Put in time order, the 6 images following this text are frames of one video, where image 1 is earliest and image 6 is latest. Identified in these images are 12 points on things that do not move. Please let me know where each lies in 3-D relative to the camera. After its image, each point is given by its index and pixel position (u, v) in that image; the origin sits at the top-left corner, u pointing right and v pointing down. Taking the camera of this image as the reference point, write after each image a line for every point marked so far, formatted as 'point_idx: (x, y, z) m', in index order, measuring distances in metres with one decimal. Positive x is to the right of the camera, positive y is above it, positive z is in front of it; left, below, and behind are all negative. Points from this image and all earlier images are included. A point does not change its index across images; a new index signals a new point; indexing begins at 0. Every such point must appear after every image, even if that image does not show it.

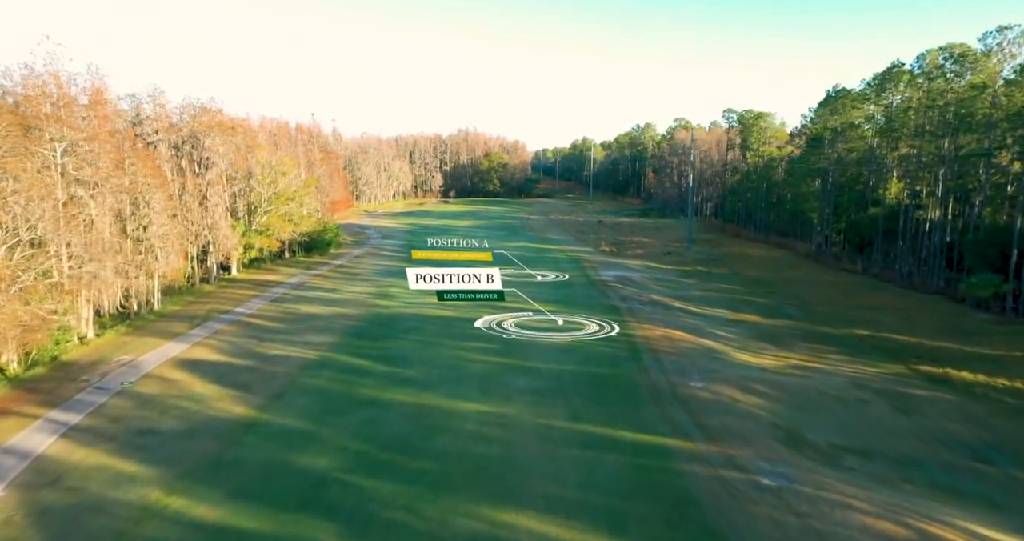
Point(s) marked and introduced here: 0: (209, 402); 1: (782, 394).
0: (-7.7, -3.3, +16.9) m
1: (+6.8, -3.1, +16.9) m
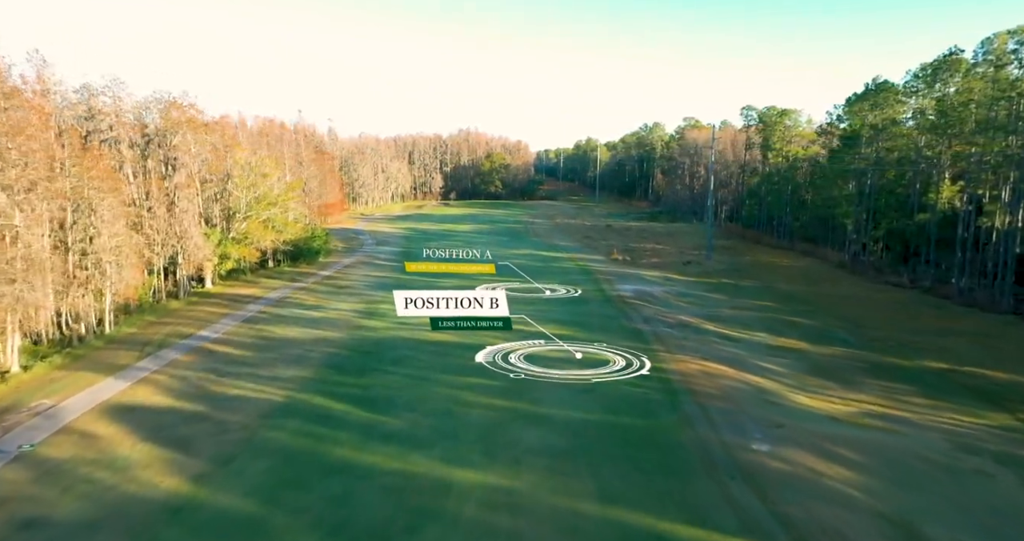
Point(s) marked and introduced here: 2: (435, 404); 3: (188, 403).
0: (-7.4, -3.9, +13.1) m
1: (+7.0, -3.7, +13.1) m
2: (-2.0, -3.4, +17.5) m
3: (-8.3, -3.4, +17.2) m
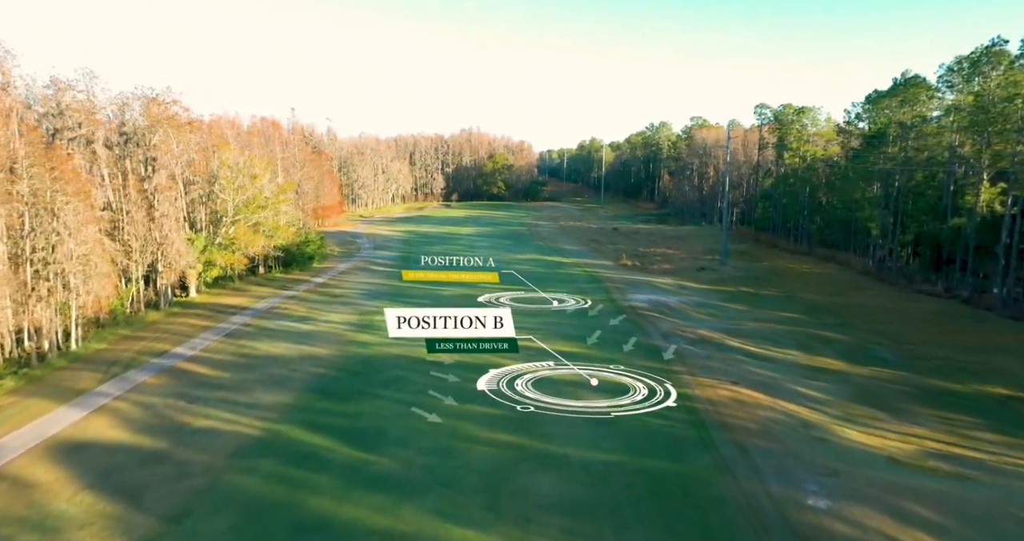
0: (-7.3, -4.3, +11.0) m
1: (+7.1, -4.1, +10.9) m
2: (-1.8, -3.8, +15.3) m
3: (-8.2, -3.7, +15.0) m
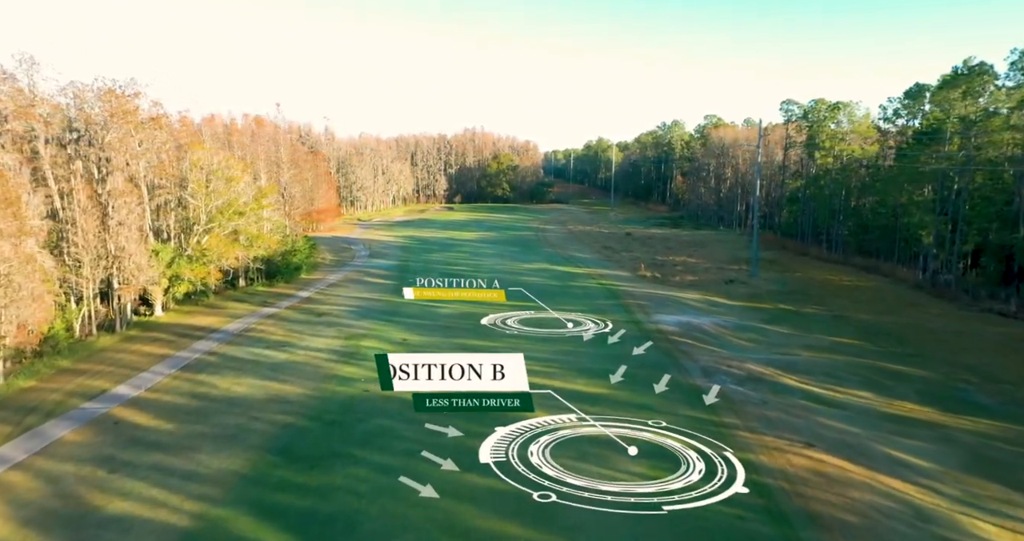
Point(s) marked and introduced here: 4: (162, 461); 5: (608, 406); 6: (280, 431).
0: (-7.1, -4.9, +7.1) m
1: (+7.3, -4.7, +6.9) m
2: (-1.6, -4.4, +11.4) m
3: (-7.9, -4.4, +11.2) m
4: (-7.4, -4.0, +14.2) m
5: (+2.5, -3.4, +17.2) m
6: (-5.6, -3.8, +16.2) m
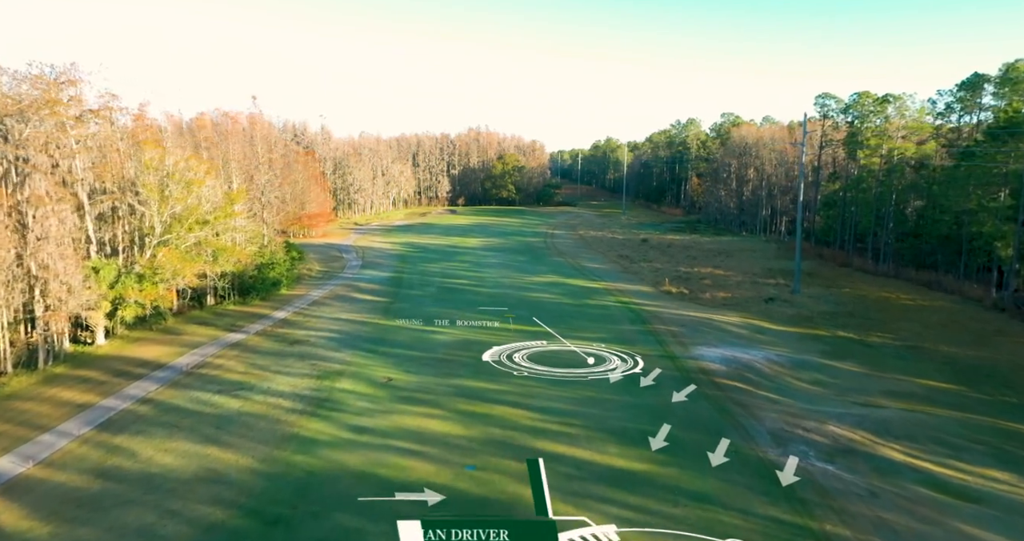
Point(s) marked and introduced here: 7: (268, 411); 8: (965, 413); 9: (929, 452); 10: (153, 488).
0: (-7.0, -5.6, +2.5) m
1: (+7.5, -5.4, +2.2) m
2: (-1.4, -5.2, +6.7) m
3: (-7.8, -5.1, +6.6) m
4: (-7.2, -4.8, +9.6) m
5: (+2.7, -4.1, +12.6) m
6: (-5.4, -4.6, +11.7) m
7: (-6.5, -3.7, +17.8) m
8: (+11.2, -3.5, +16.6) m
9: (+8.8, -3.9, +14.2) m
10: (-7.2, -4.3, +13.4) m
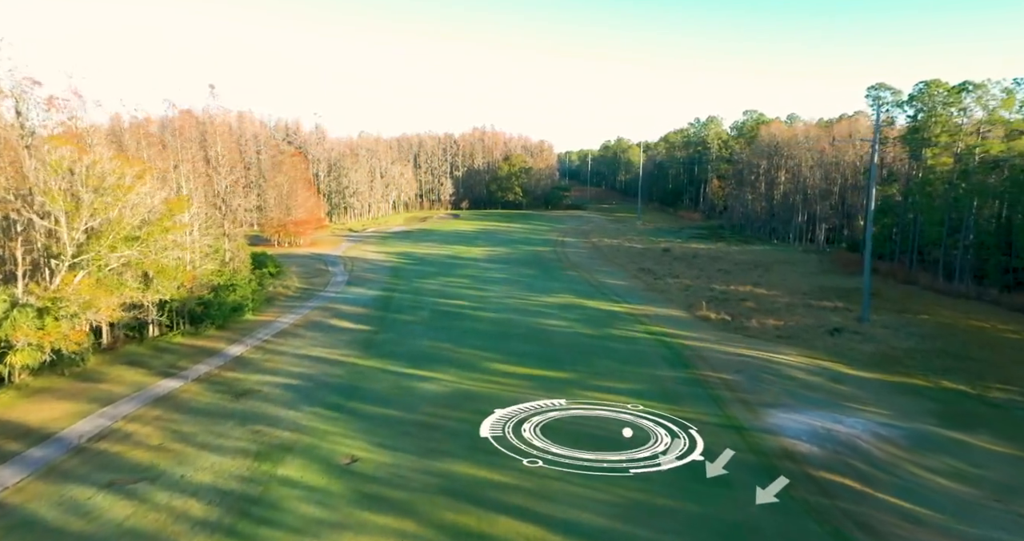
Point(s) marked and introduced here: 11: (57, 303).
0: (-6.9, -6.5, -3.1) m
1: (+7.5, -6.3, -3.5) m
2: (-1.4, -6.0, +1.1) m
3: (-7.7, -6.0, +1.0) m
4: (-7.1, -5.6, +4.0) m
5: (+2.8, -5.0, +6.9) m
6: (-5.3, -5.4, +6.0) m
7: (-6.3, -4.6, +12.2) m
8: (+11.4, -4.4, +10.8) m
9: (+8.9, -4.8, +8.4) m
10: (-7.0, -5.2, +7.8) m
11: (-13.2, -0.9, +20.1) m
